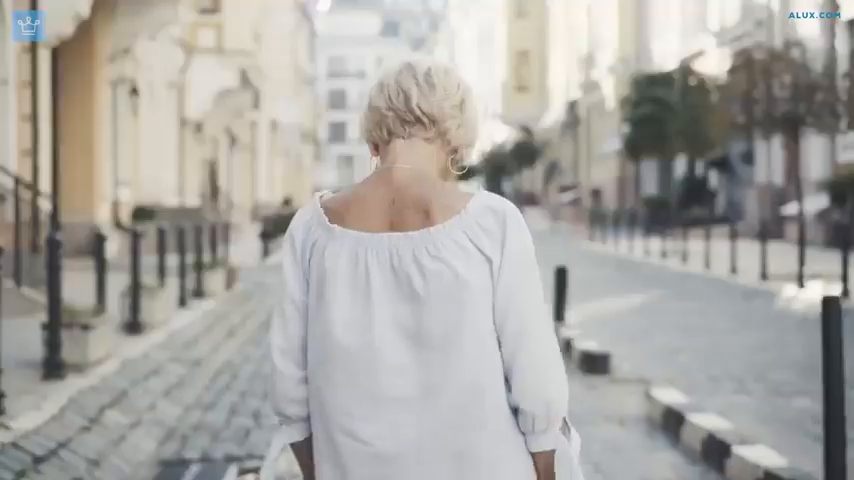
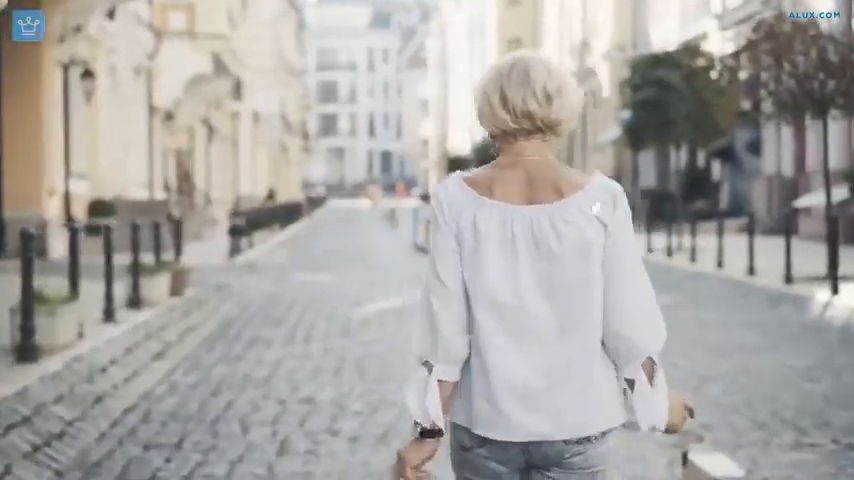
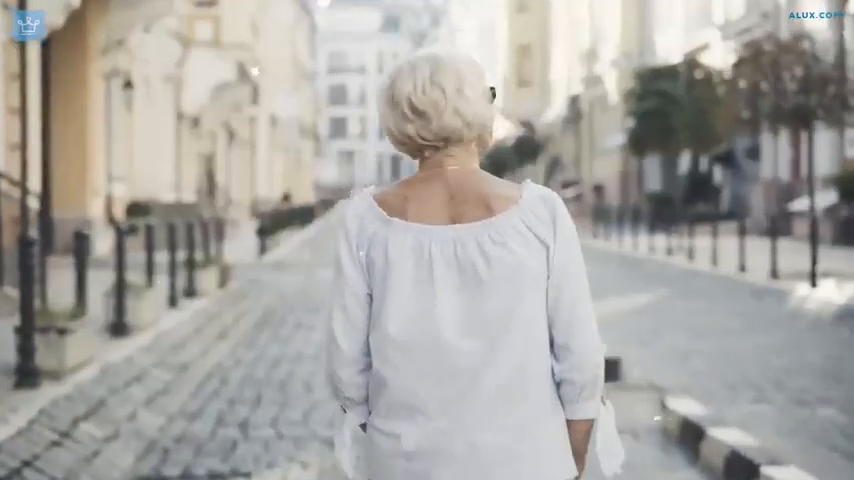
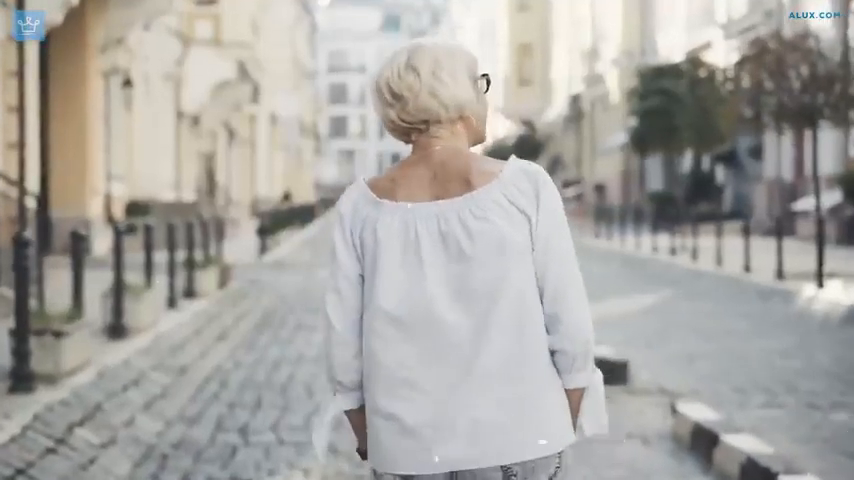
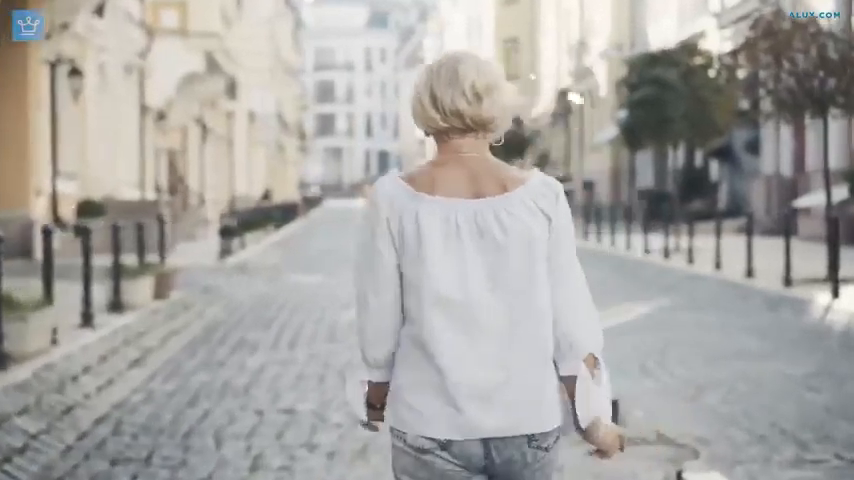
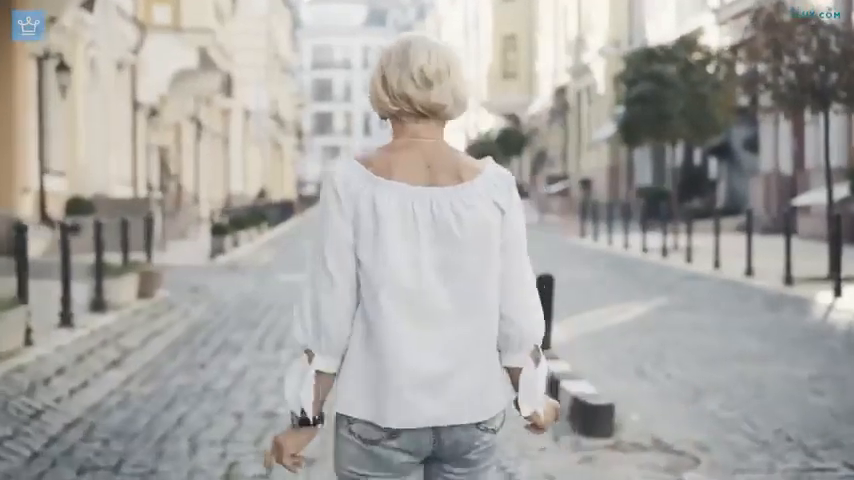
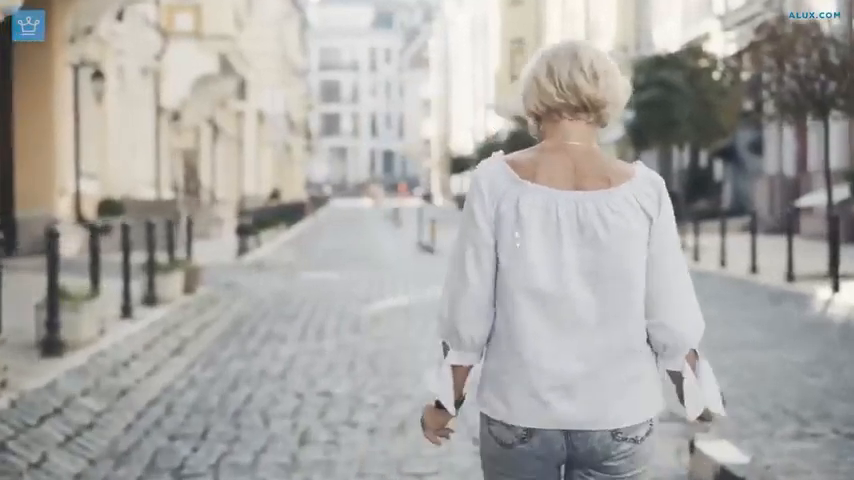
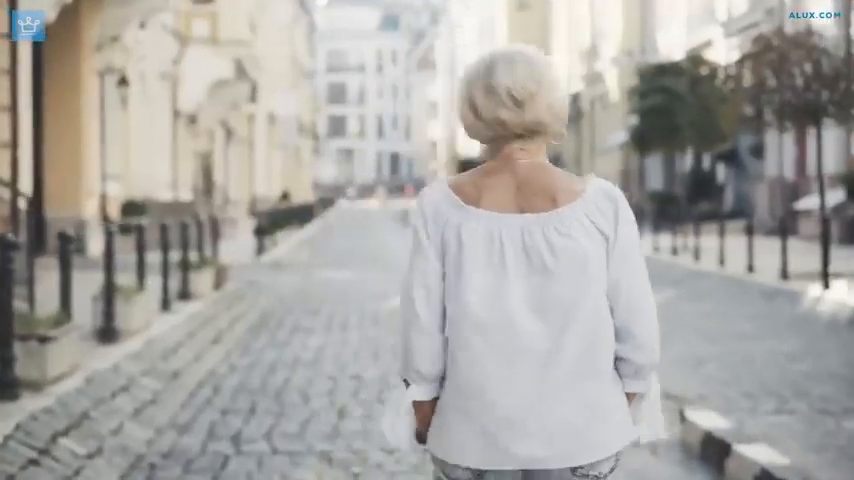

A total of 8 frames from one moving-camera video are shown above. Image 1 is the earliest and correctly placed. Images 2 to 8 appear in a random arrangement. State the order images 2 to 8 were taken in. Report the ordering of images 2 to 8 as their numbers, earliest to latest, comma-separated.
3, 4, 8, 7, 2, 5, 6
